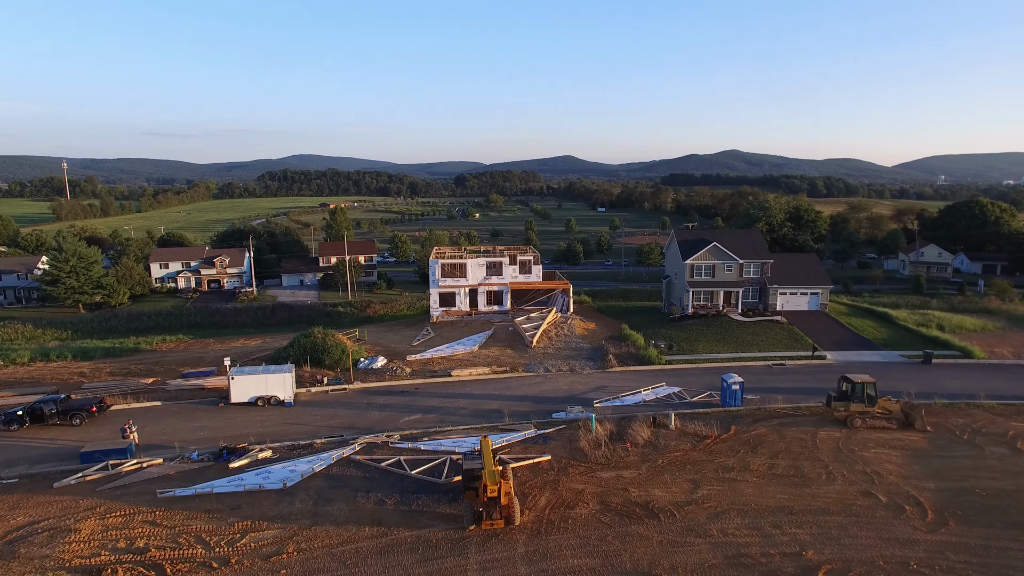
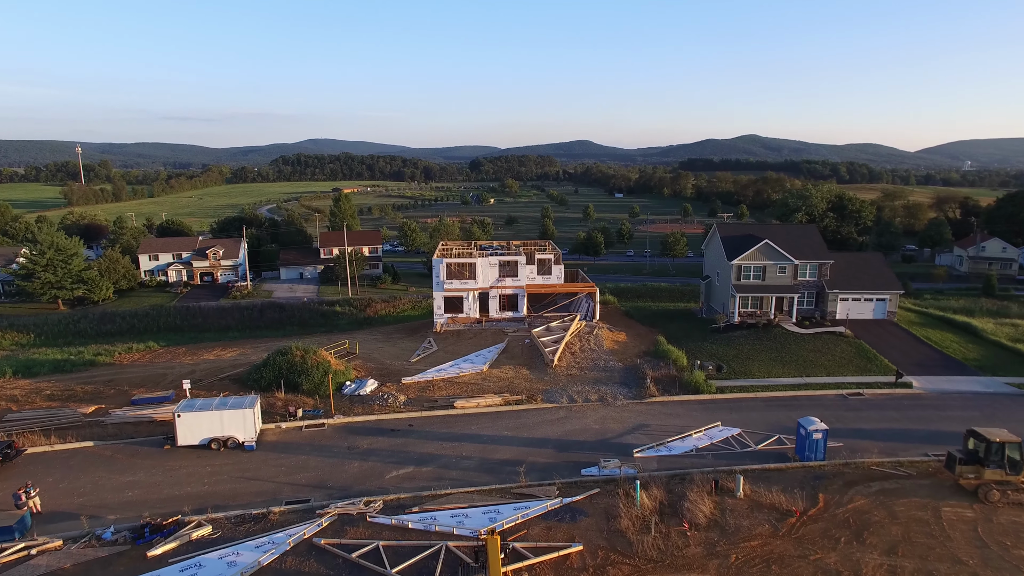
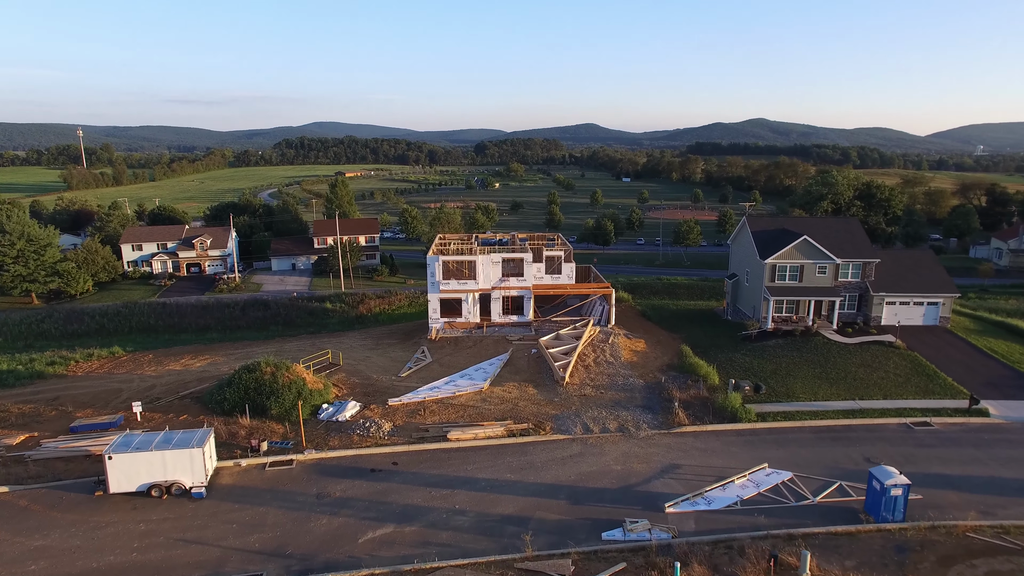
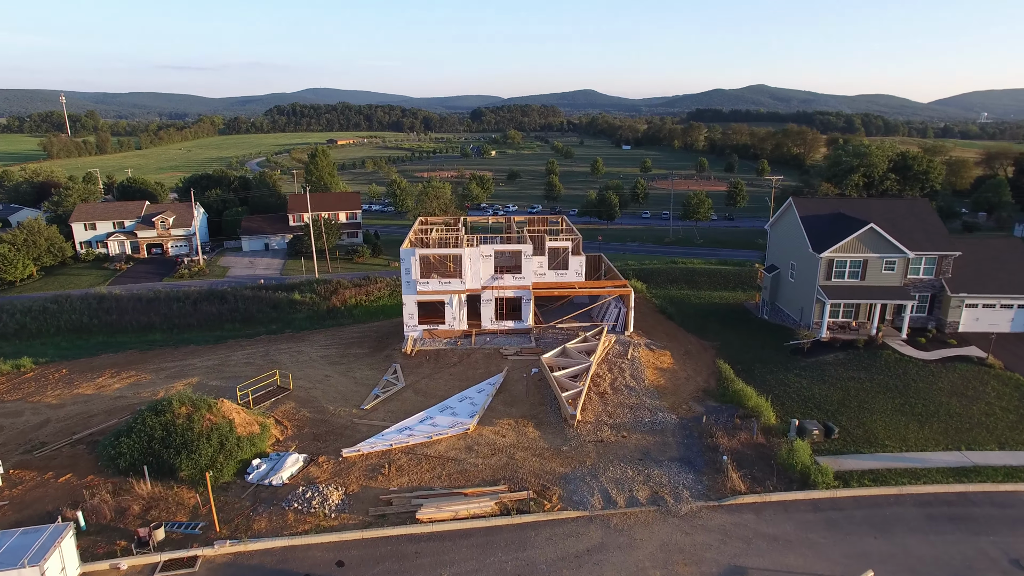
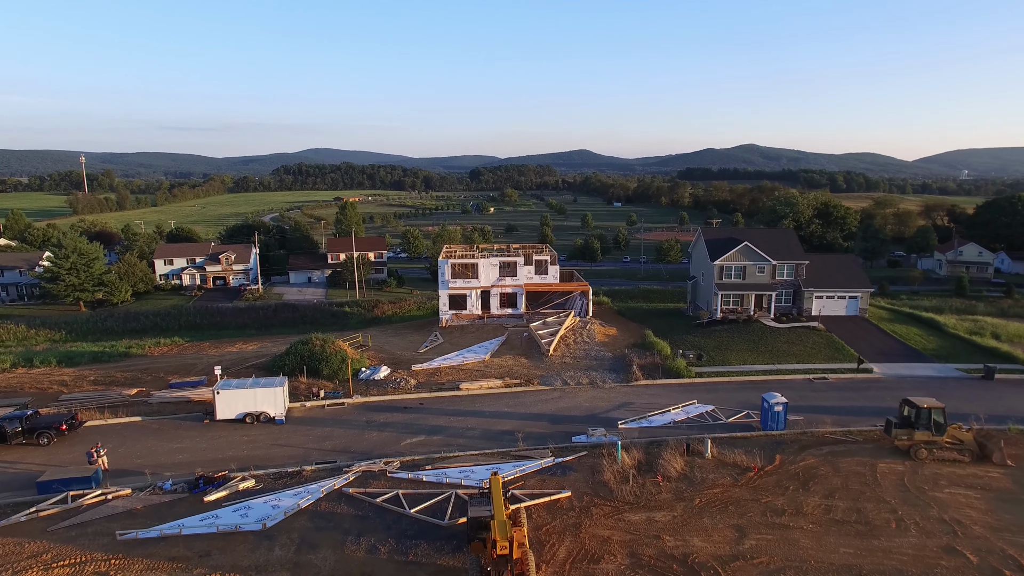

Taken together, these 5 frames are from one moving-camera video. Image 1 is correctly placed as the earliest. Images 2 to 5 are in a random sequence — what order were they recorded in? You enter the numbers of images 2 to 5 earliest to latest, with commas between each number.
5, 2, 3, 4
